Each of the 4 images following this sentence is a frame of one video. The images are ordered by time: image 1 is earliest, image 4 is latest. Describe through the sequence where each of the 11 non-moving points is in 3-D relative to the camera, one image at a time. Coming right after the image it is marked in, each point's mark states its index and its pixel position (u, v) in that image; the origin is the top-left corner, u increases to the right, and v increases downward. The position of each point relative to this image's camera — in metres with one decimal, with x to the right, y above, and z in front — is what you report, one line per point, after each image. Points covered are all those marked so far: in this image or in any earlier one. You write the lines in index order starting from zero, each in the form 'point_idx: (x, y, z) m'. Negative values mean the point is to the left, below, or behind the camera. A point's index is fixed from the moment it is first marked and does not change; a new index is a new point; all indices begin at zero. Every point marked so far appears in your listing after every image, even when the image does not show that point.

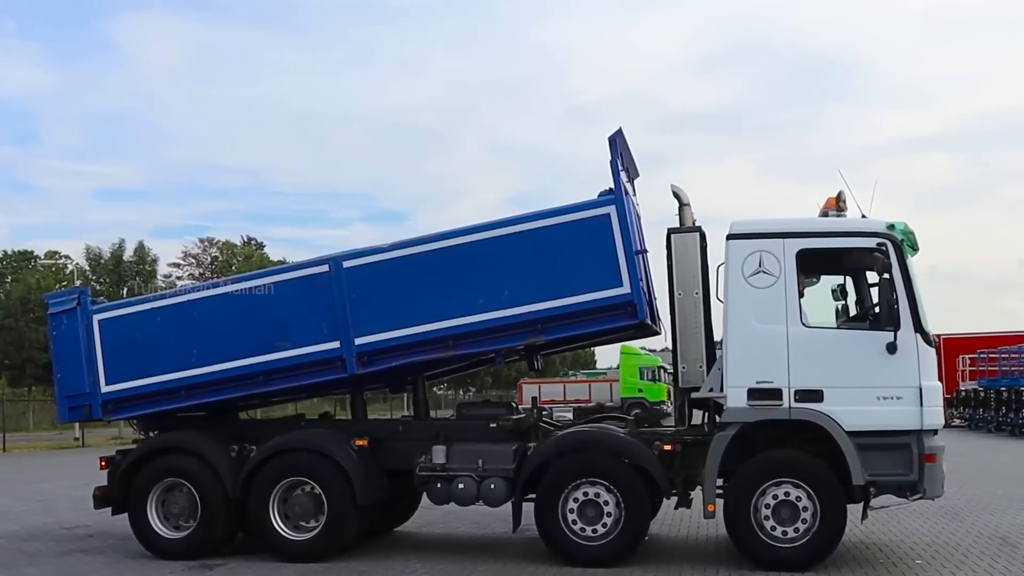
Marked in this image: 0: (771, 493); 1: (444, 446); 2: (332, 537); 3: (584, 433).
0: (+2.2, -1.8, +8.0) m
1: (-0.6, -1.5, +8.9) m
2: (-1.7, -2.3, +8.7) m
3: (+0.6, -1.3, +8.4) m
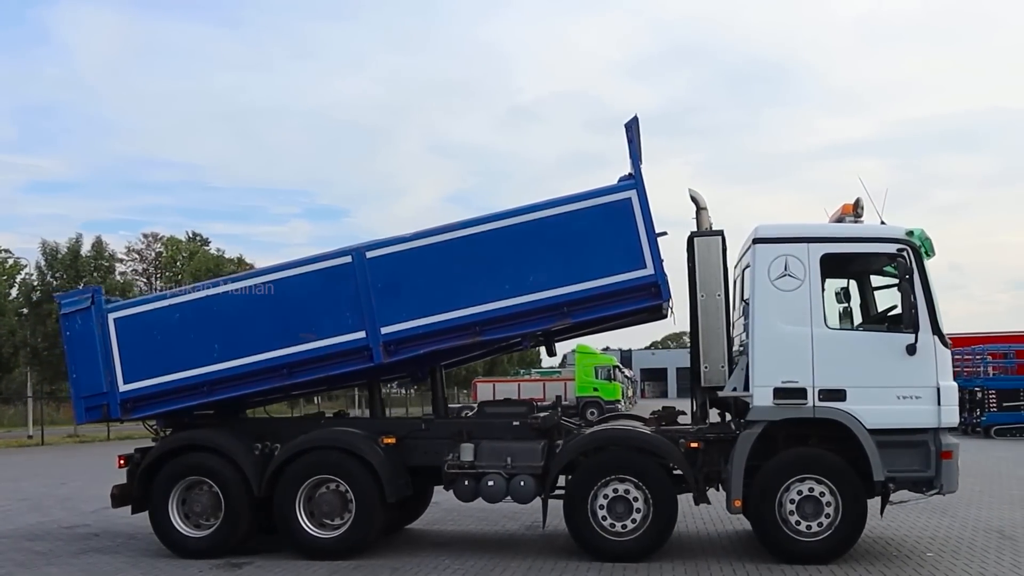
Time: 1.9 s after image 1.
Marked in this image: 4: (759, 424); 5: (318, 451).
0: (+2.5, -1.8, +8.2) m
1: (-0.4, -1.5, +9.0) m
2: (-1.4, -2.3, +8.7) m
3: (+0.9, -1.3, +8.5) m
4: (+2.2, -1.2, +8.4) m
5: (-1.9, -1.6, +8.9) m
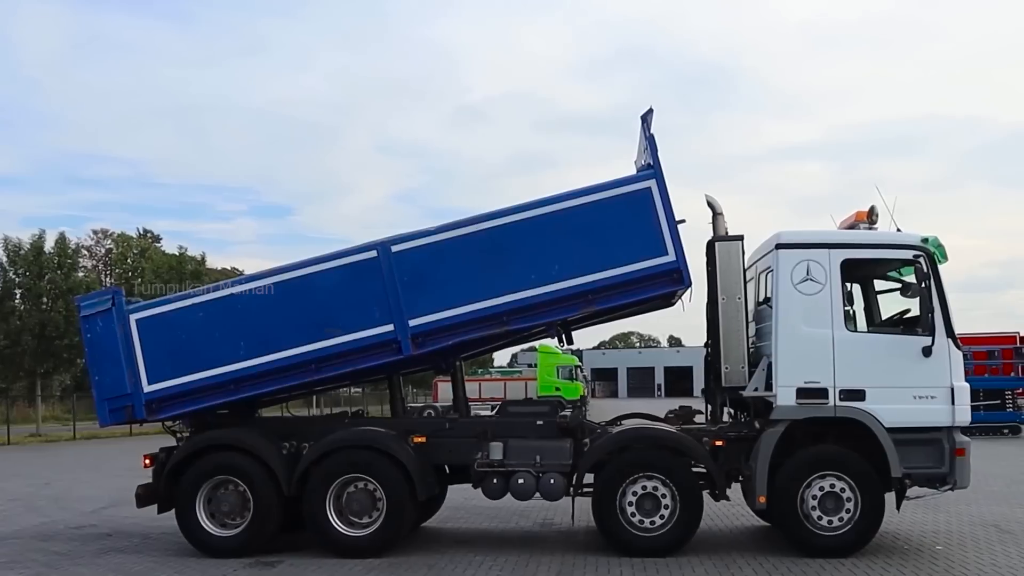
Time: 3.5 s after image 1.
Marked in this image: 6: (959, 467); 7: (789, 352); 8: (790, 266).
0: (+2.8, -1.8, +8.6) m
1: (-0.1, -1.5, +9.2) m
2: (-1.2, -2.3, +8.9) m
3: (+1.2, -1.3, +8.8) m
4: (+2.5, -1.3, +8.7) m
5: (-1.6, -1.6, +9.0) m
6: (+4.0, -1.6, +8.4) m
7: (+2.6, -0.6, +8.6) m
8: (+2.6, +0.2, +8.7) m
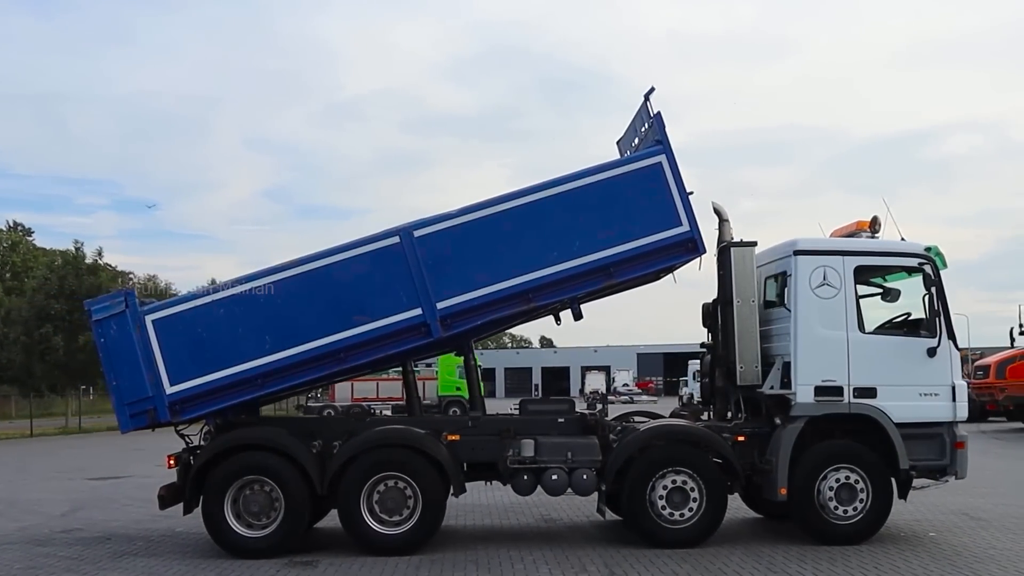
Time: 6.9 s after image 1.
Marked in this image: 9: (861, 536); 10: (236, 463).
0: (+3.1, -1.9, +9.1) m
1: (+0.2, -1.5, +9.4) m
2: (-0.8, -2.3, +9.0) m
3: (+1.5, -1.4, +9.2) m
4: (+2.8, -1.3, +9.2) m
5: (-1.3, -1.6, +9.1) m
6: (+4.4, -1.7, +9.1) m
7: (+2.9, -0.6, +9.2) m
8: (+3.0, +0.2, +9.3) m
9: (+3.4, -2.4, +9.1) m
10: (-2.7, -1.7, +9.1) m
